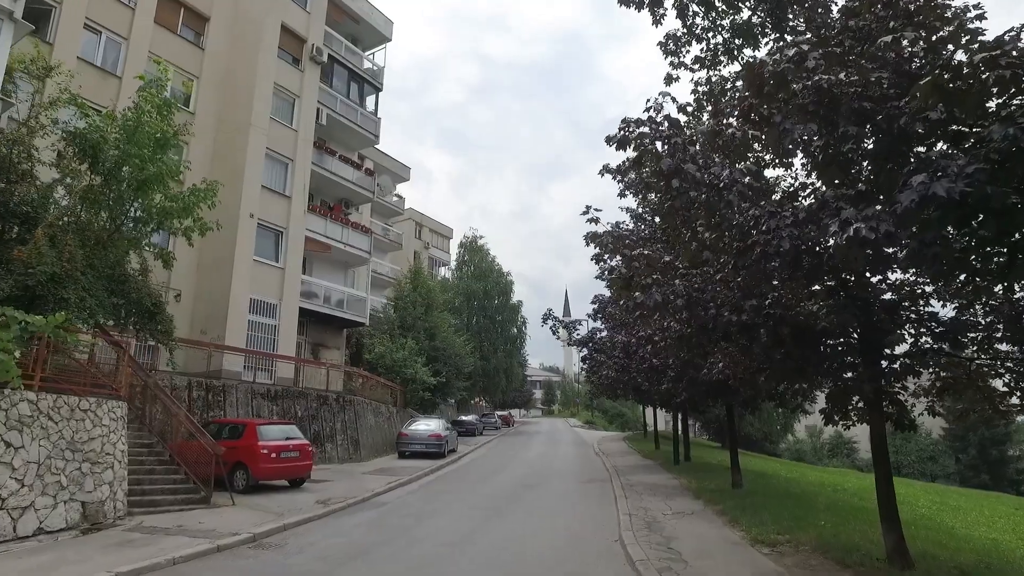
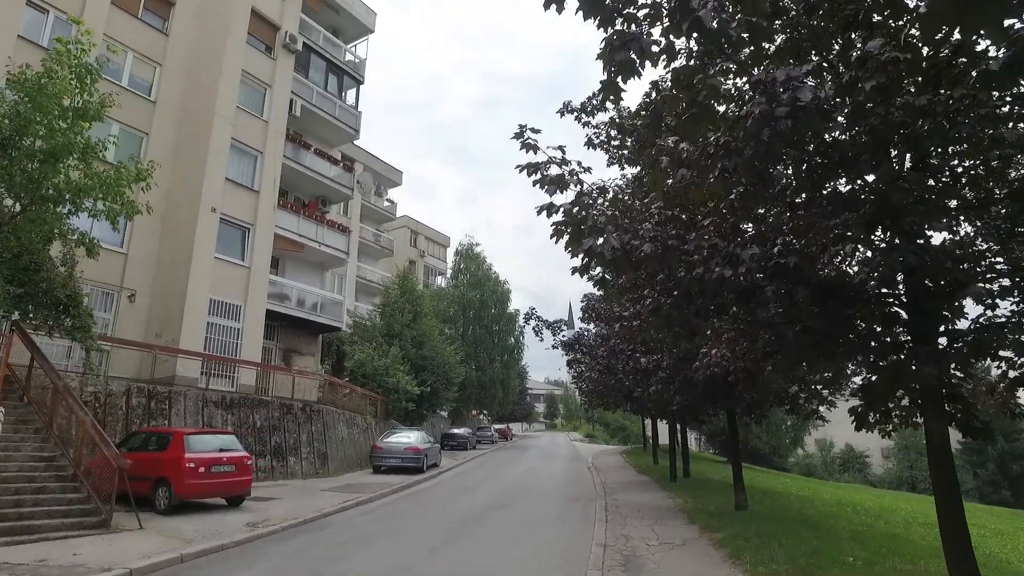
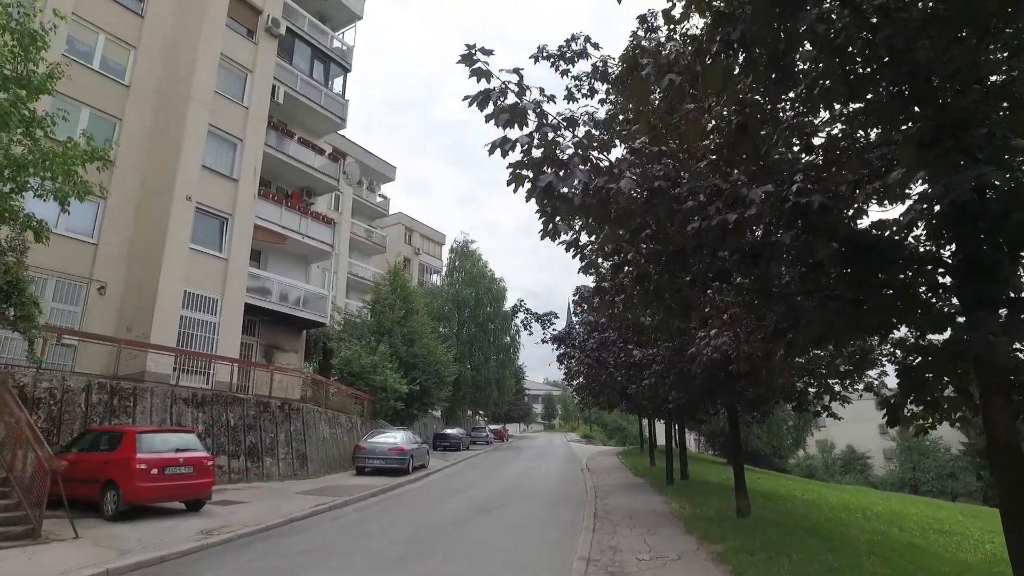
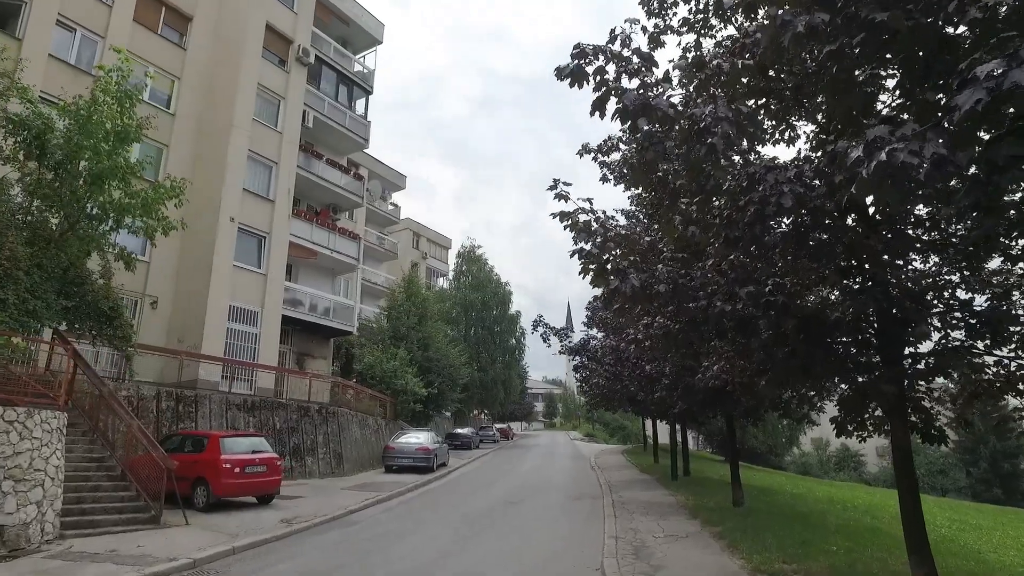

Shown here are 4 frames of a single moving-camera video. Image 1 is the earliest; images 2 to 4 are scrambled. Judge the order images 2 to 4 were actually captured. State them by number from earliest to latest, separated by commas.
4, 2, 3
